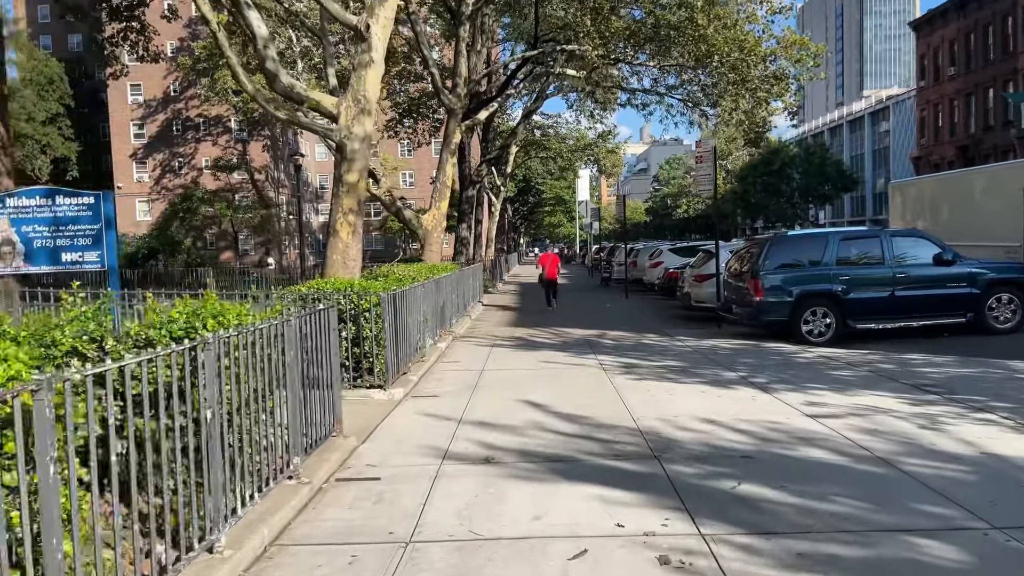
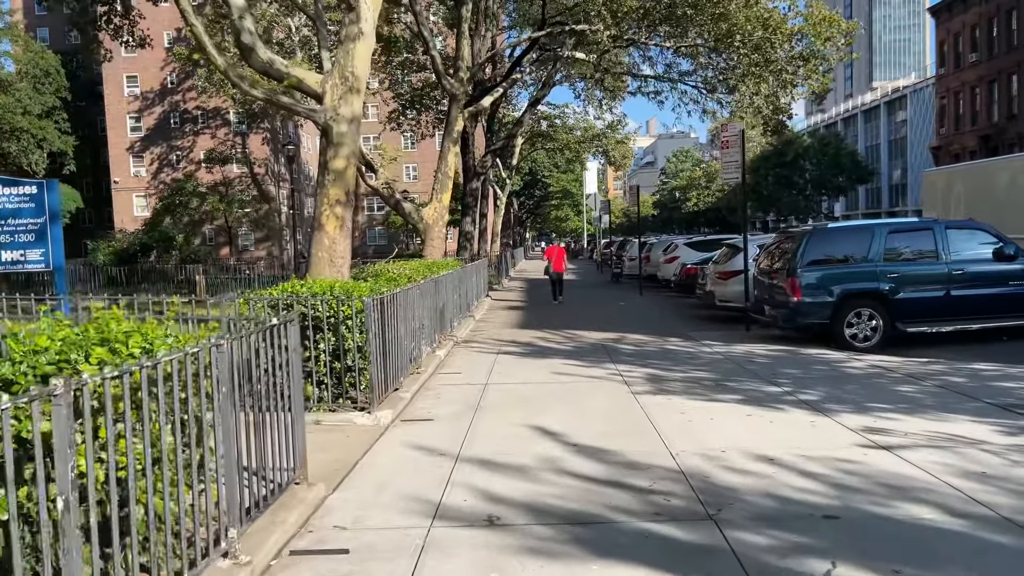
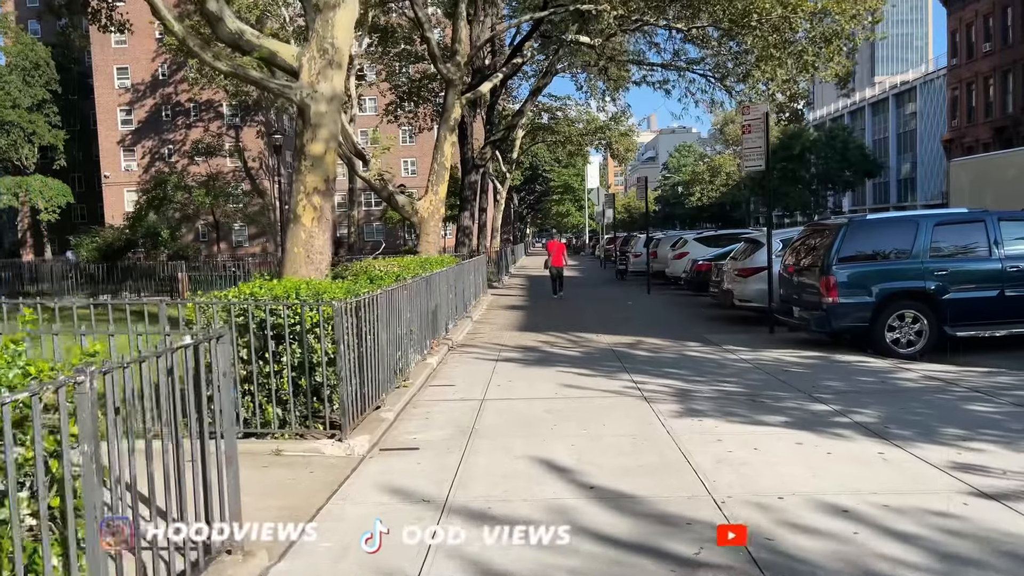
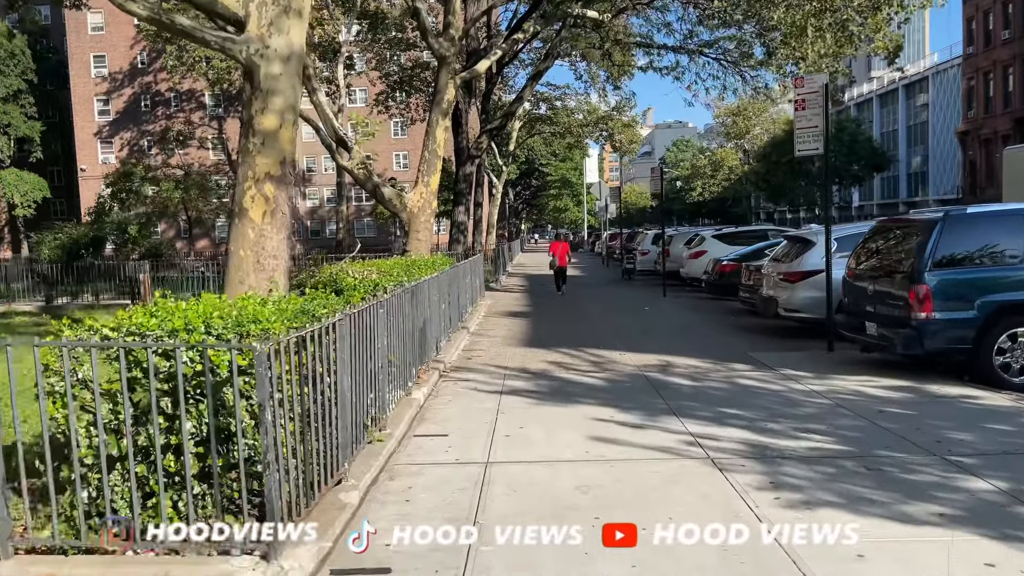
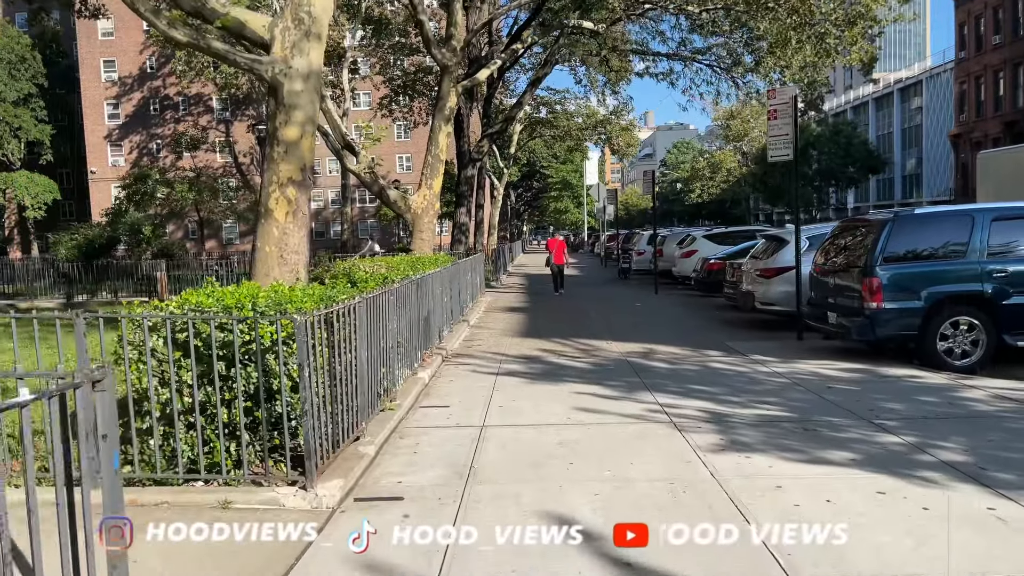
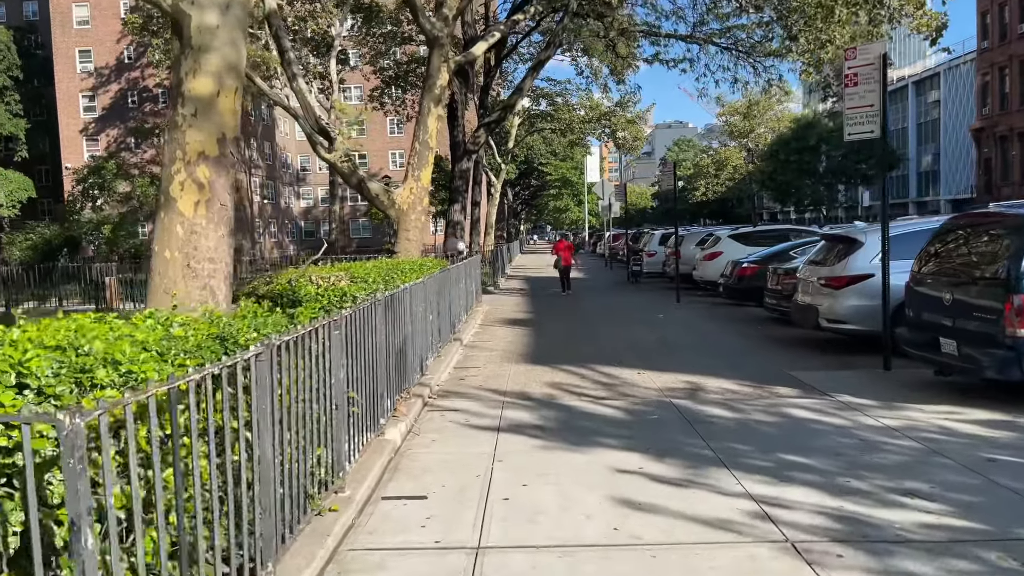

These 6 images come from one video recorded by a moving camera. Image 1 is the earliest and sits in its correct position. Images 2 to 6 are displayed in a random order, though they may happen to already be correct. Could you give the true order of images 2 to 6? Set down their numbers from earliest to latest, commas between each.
2, 3, 5, 4, 6
